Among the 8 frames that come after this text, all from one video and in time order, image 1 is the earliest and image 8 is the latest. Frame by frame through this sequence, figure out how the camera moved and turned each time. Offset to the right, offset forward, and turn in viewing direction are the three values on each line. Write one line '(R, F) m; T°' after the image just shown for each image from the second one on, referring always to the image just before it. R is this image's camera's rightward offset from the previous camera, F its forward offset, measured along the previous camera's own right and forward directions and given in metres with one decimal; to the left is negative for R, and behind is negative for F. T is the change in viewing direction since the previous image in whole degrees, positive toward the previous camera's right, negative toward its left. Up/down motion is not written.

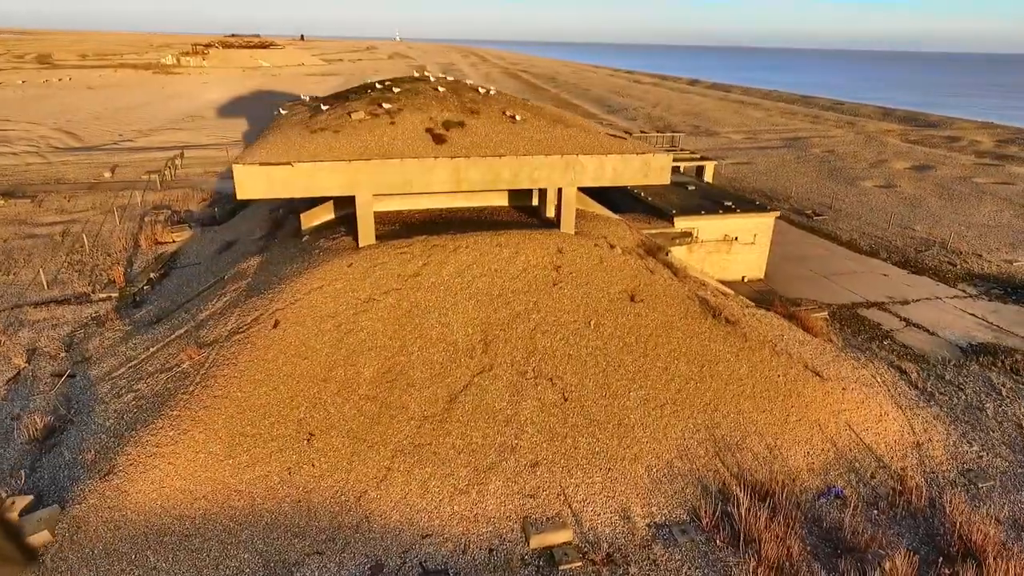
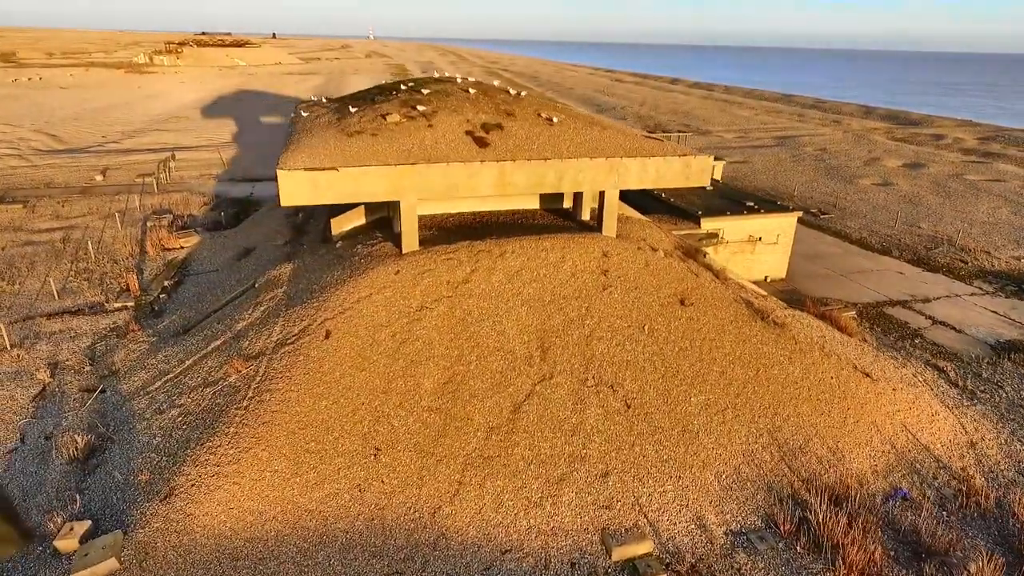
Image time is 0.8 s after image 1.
(-1.0, +0.2) m; +2°
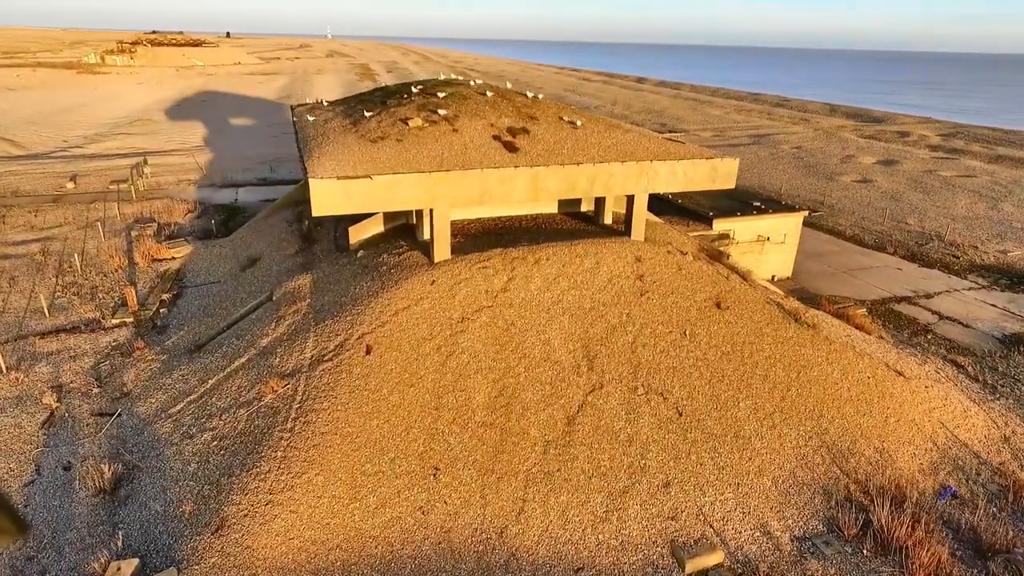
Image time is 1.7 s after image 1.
(-1.0, +0.2) m; +3°
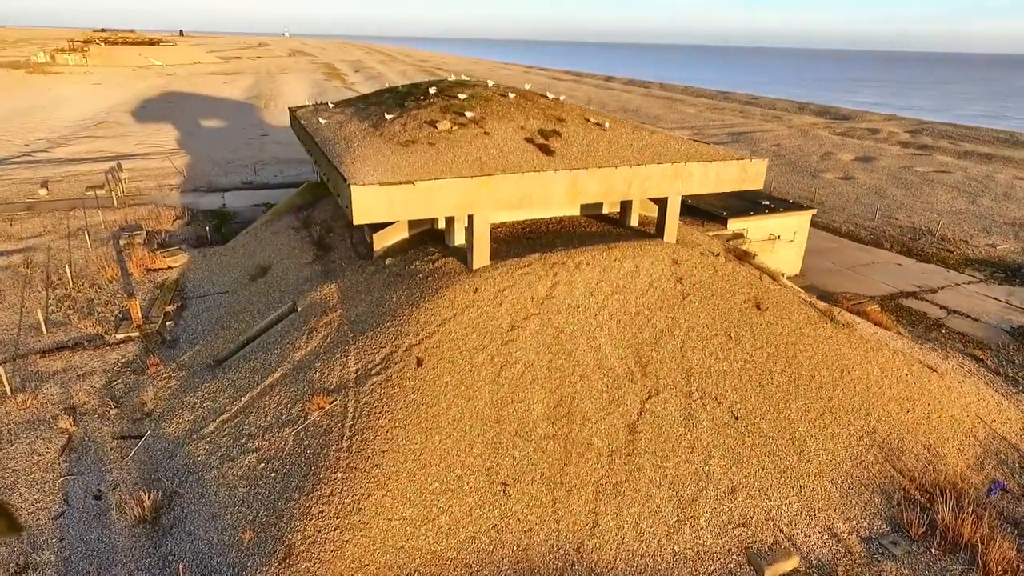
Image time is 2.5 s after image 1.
(-1.0, +0.2) m; +3°
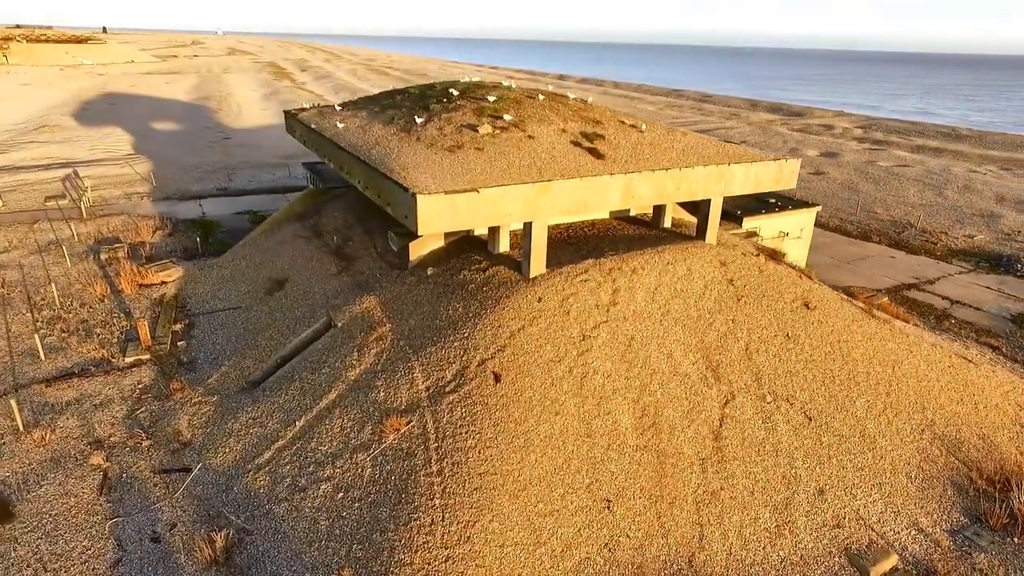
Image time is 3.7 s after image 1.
(-1.4, +0.3) m; +5°
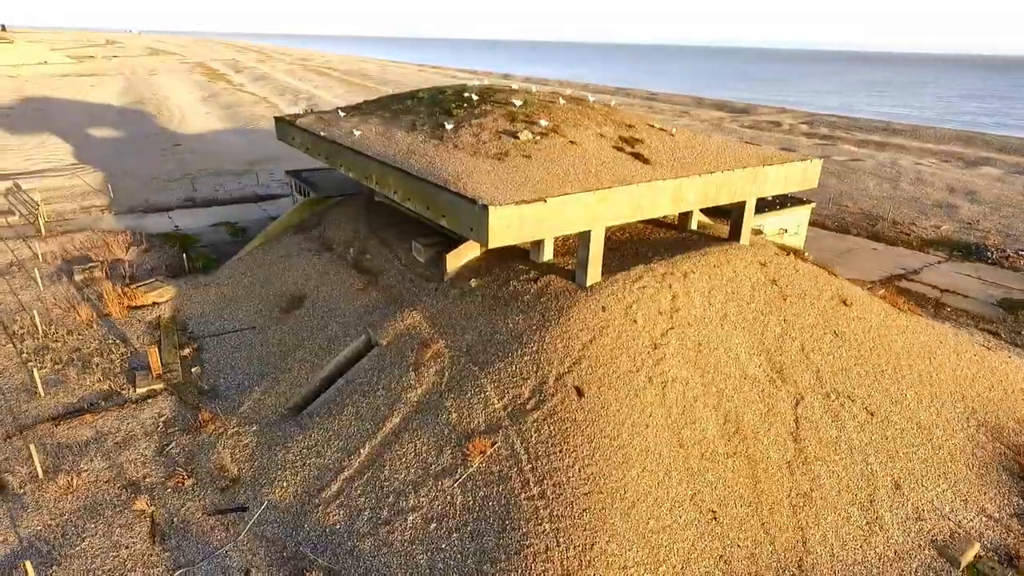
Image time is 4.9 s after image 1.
(-1.5, +0.3) m; +5°
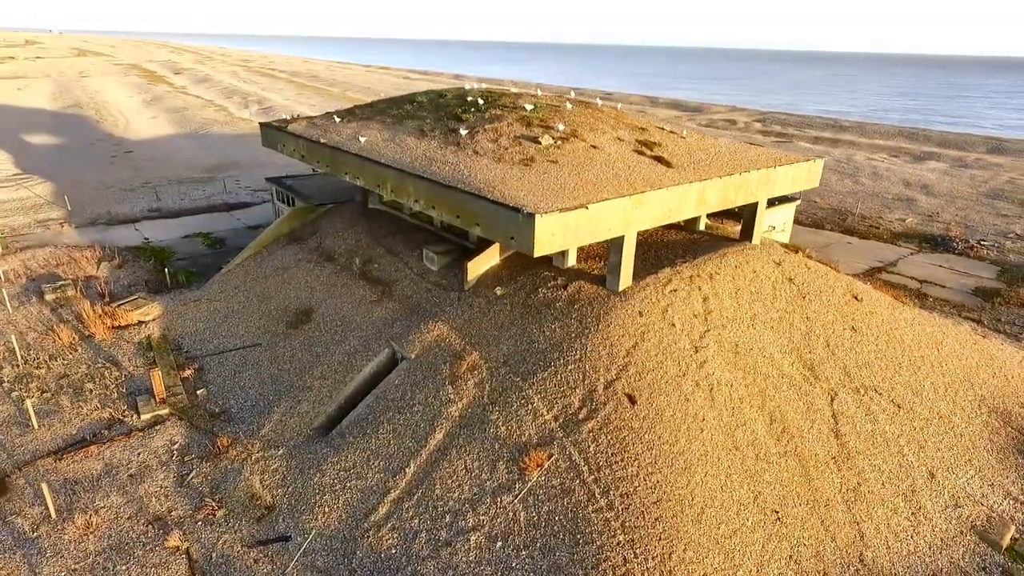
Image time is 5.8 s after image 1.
(-1.0, +0.2) m; +5°
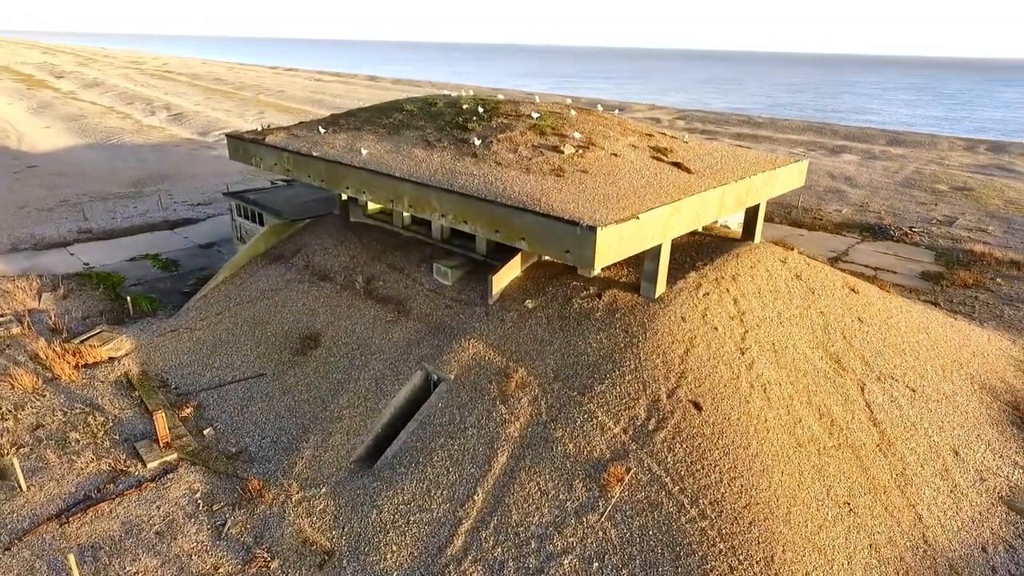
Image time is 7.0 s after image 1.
(-1.5, +0.3) m; +8°
